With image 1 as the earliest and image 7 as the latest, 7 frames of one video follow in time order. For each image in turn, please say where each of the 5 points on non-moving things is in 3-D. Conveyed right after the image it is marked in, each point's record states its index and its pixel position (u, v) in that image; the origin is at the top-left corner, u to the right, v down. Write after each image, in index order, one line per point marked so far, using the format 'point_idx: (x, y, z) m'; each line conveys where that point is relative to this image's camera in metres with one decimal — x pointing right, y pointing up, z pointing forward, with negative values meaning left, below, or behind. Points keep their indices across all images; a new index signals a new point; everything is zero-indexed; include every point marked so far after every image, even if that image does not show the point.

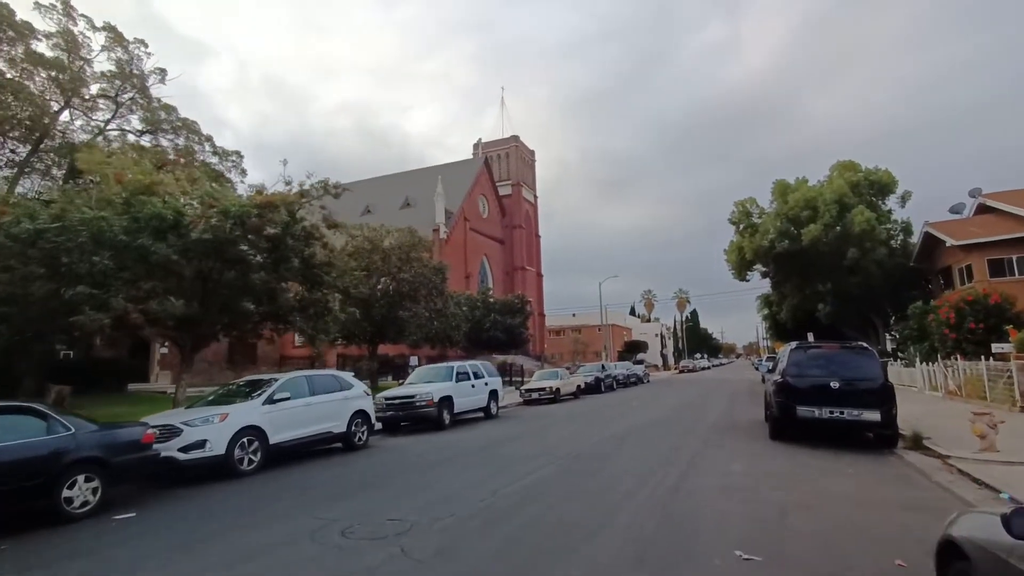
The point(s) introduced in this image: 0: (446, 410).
0: (-2.5, -4.5, +19.9) m
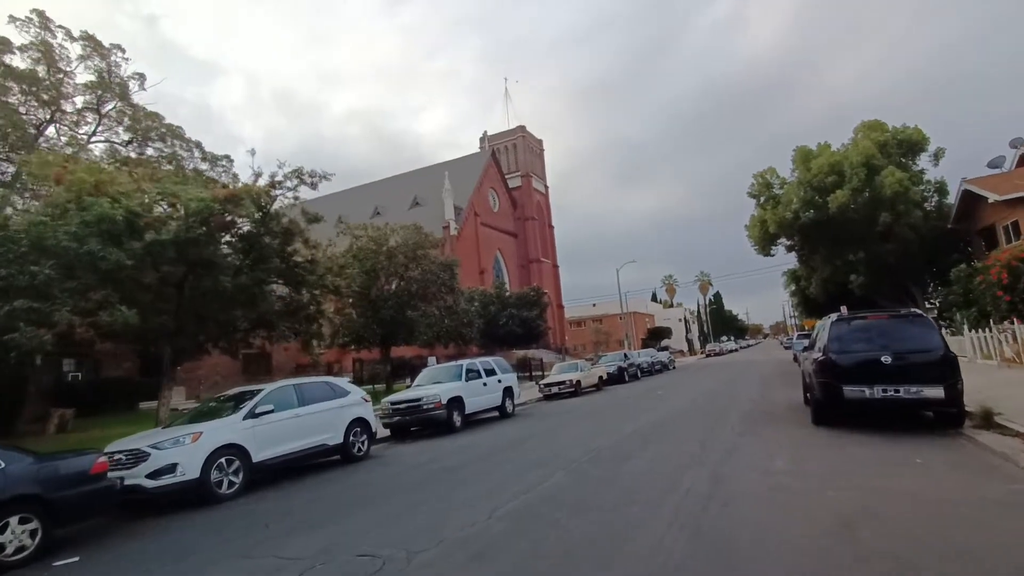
0: (-2.0, -4.3, +18.6) m
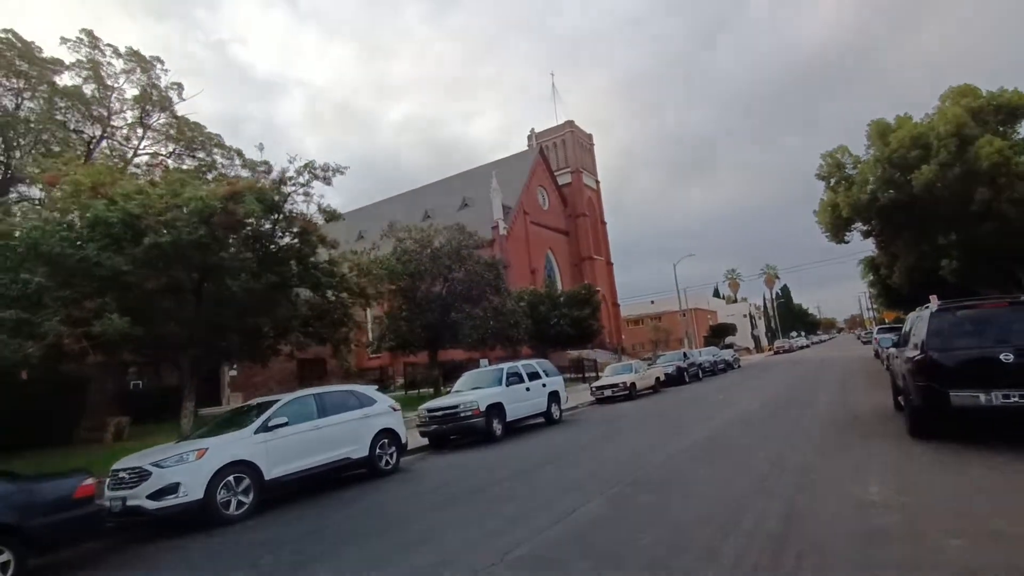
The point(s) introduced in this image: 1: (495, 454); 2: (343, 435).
0: (-0.5, -4.3, +17.4) m
1: (-0.5, -4.9, +16.0) m
2: (-3.8, -3.3, +12.0) m
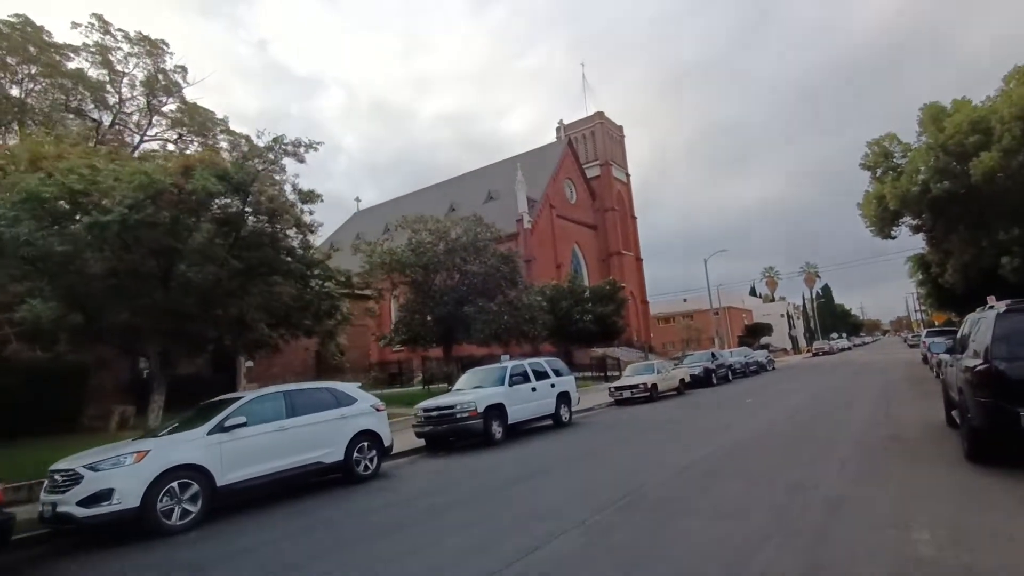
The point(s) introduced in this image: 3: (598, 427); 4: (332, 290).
0: (-0.5, -4.0, +16.2) m
1: (-0.6, -4.7, +14.7) m
2: (-4.0, -3.0, +11.0) m
3: (+3.0, -4.9, +18.9) m
4: (-4.7, -0.1, +14.1) m
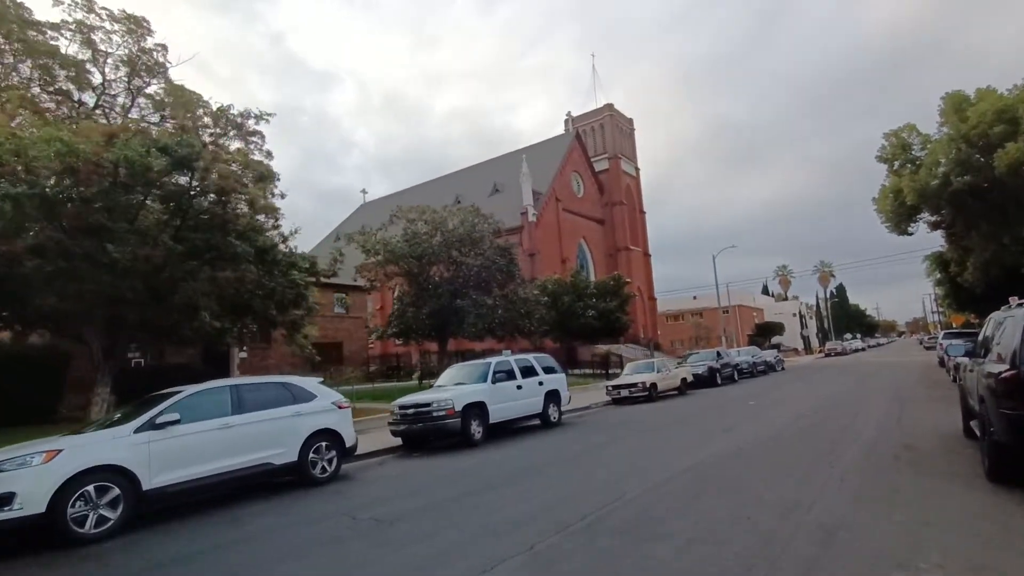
0: (-1.0, -3.8, +15.2) m
1: (-1.1, -4.5, +13.8) m
2: (-4.7, -2.8, +10.1) m
3: (+2.5, -4.6, +17.9) m
4: (-5.2, +0.2, +13.2) m
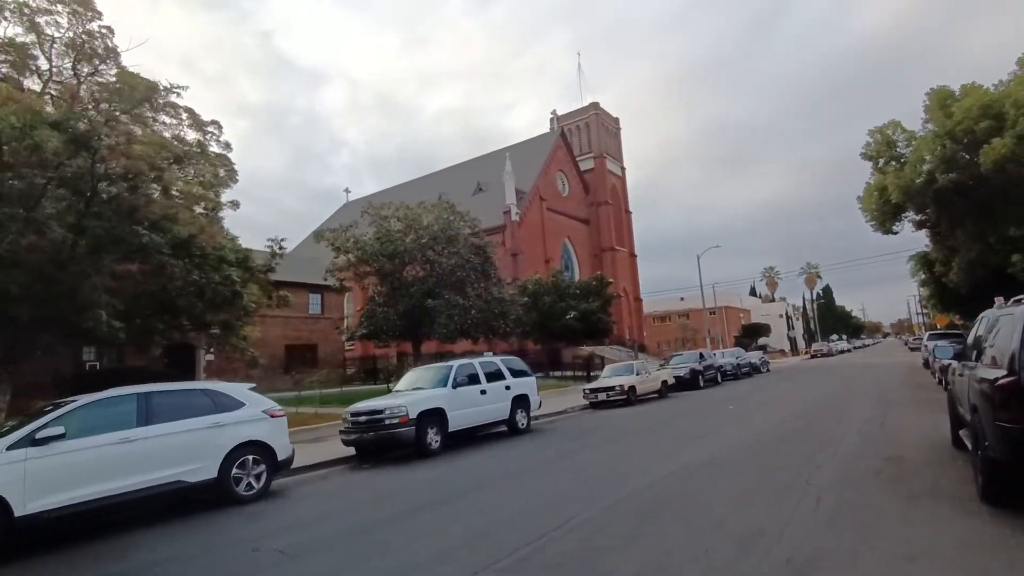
0: (-2.0, -3.7, +14.1) m
1: (-2.1, -4.4, +12.7) m
2: (-5.6, -2.7, +9.0) m
3: (+1.5, -4.6, +16.9) m
4: (-6.2, +0.3, +12.1) m
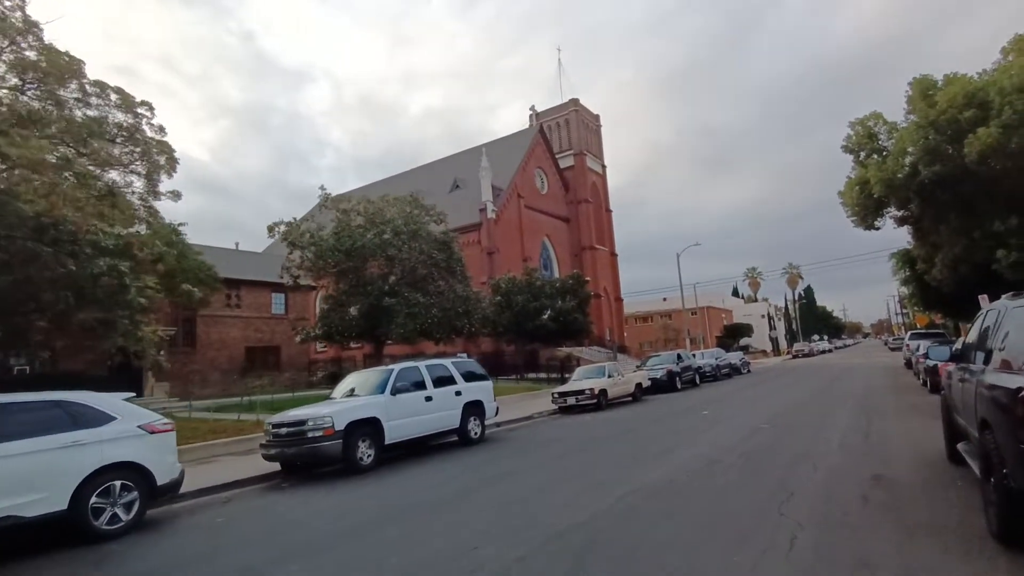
0: (-3.3, -3.6, +12.5) m
1: (-3.4, -4.2, +11.1) m
2: (-6.8, -2.5, +7.2) m
3: (+0.1, -4.5, +15.3) m
4: (-7.5, +0.5, +10.3) m
